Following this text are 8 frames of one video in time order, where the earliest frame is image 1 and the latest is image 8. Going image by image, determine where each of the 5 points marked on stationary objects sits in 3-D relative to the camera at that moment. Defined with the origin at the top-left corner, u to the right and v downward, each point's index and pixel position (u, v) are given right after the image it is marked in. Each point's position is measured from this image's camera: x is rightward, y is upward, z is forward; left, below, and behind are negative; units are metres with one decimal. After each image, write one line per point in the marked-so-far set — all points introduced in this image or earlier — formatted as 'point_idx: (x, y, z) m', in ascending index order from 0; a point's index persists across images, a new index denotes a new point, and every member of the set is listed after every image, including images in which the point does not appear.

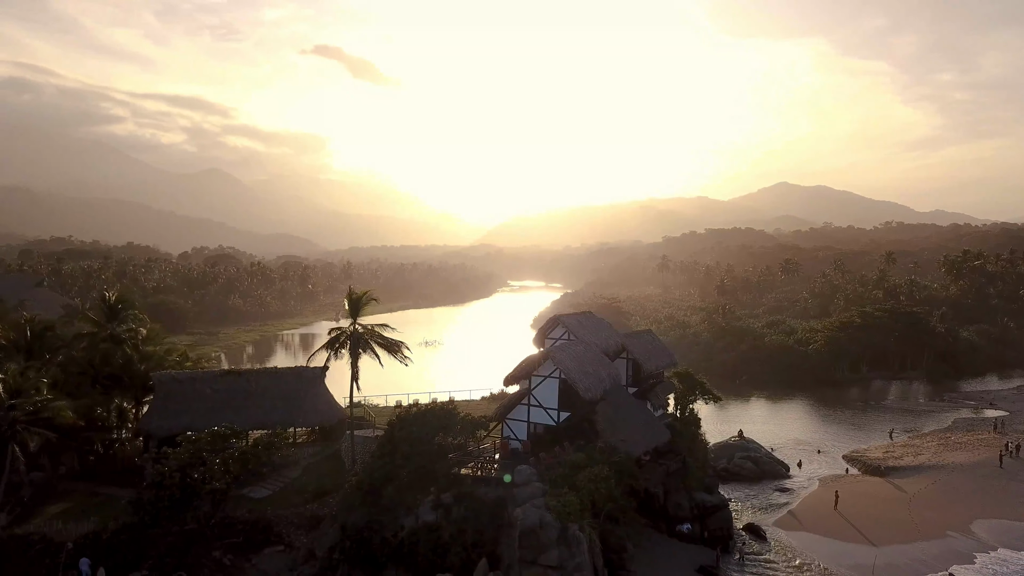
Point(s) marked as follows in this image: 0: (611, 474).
0: (+2.9, -5.5, +19.6) m
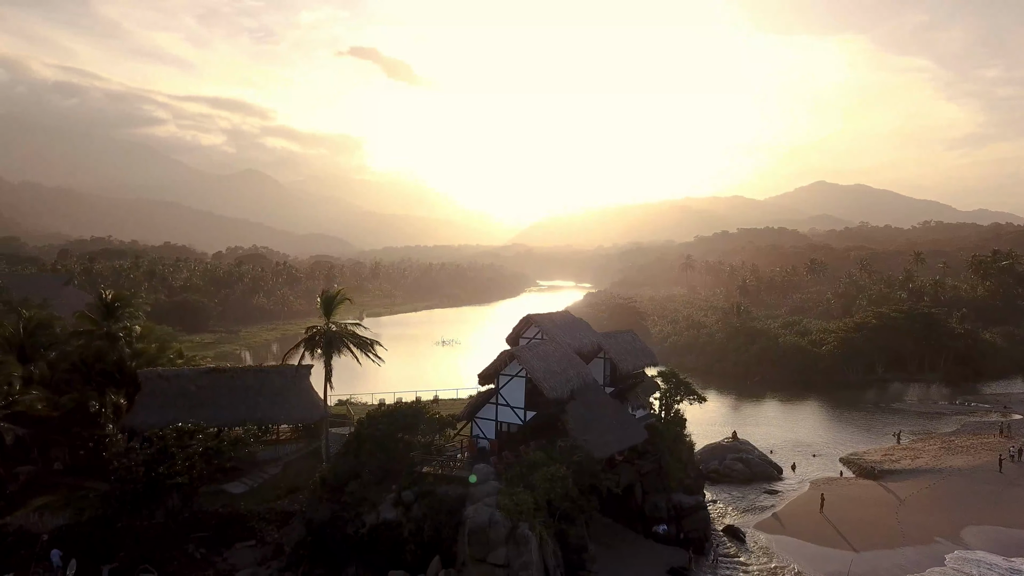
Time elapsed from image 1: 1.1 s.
0: (+1.6, -5.5, +19.5) m
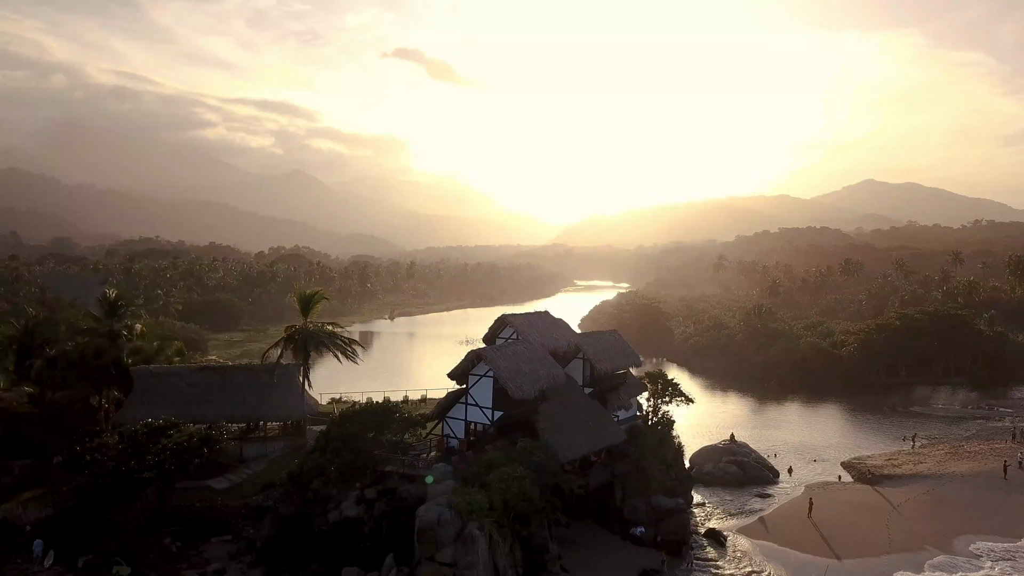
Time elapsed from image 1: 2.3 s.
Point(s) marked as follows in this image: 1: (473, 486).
0: (+0.4, -5.5, +19.5) m
1: (-1.2, -5.6, +18.7) m
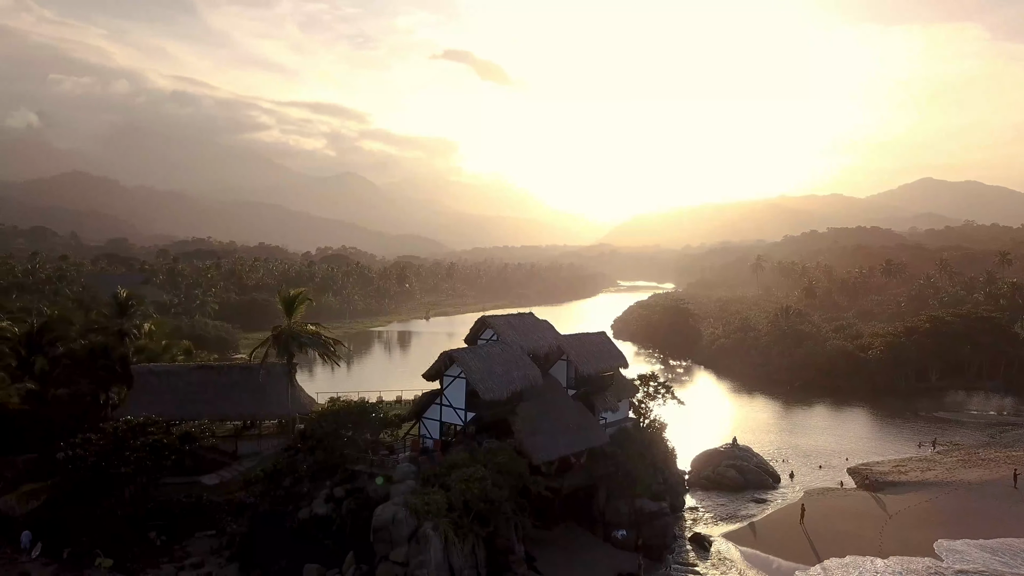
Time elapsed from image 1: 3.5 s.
0: (-0.7, -5.5, +19.5) m
1: (-2.3, -5.7, +18.8) m
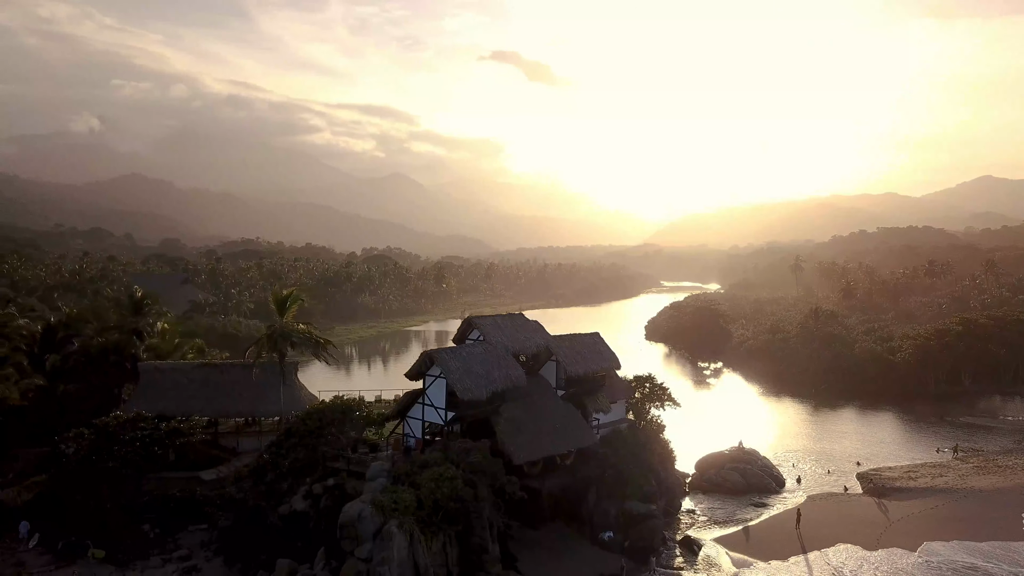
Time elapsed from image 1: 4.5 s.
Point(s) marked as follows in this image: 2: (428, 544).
0: (-1.5, -5.5, +19.6) m
1: (-3.2, -5.7, +19.0) m
2: (-2.3, -7.0, +18.1) m
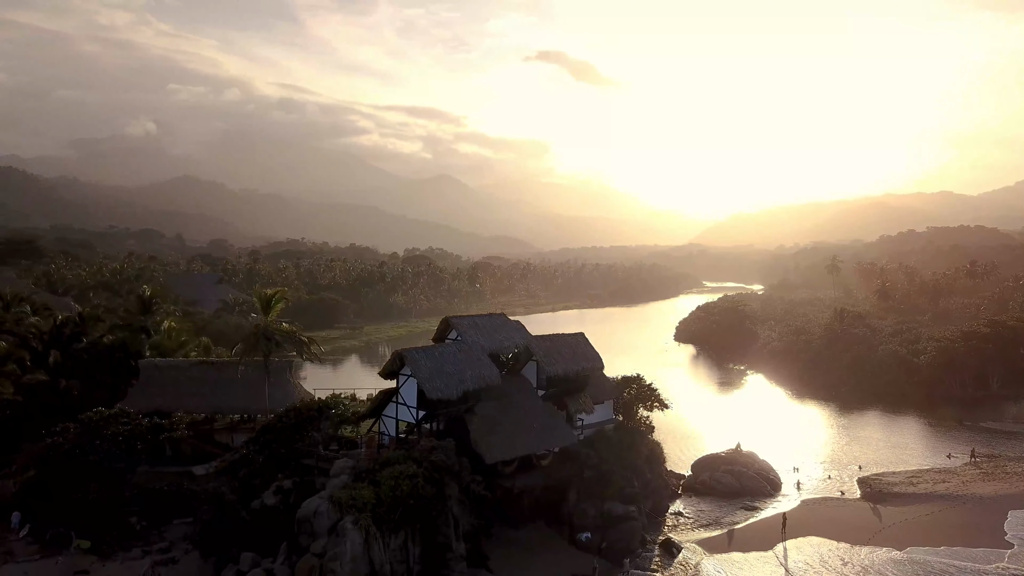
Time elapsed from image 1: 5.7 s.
0: (-2.7, -5.5, +19.8) m
1: (-4.3, -5.7, +19.3) m
2: (-3.6, -7.0, +18.3) m
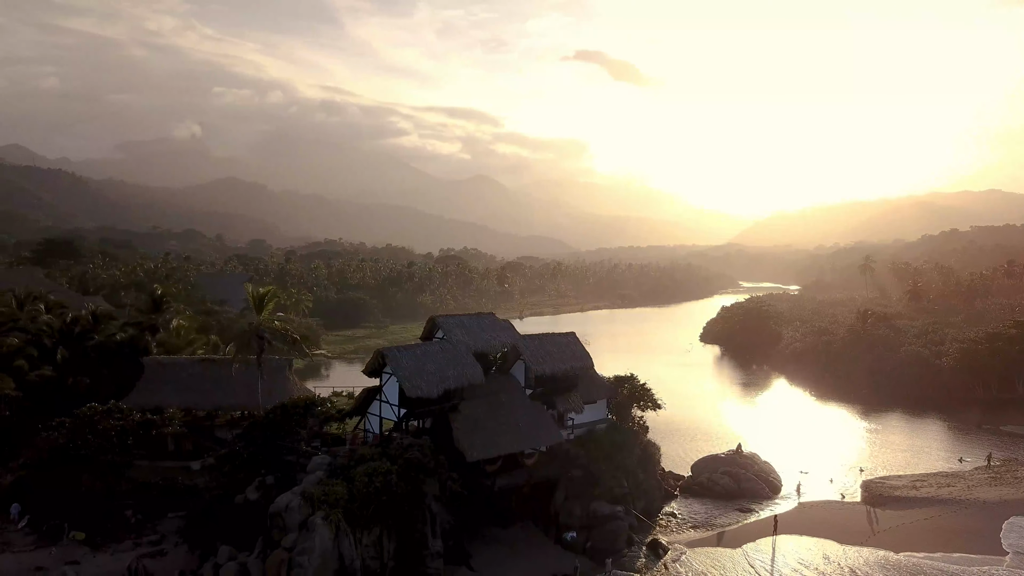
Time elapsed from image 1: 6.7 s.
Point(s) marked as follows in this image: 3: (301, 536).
0: (-3.5, -5.5, +20.0) m
1: (-5.1, -5.6, +19.5) m
2: (-4.4, -7.0, +18.6) m
3: (-5.7, -6.8, +18.0) m
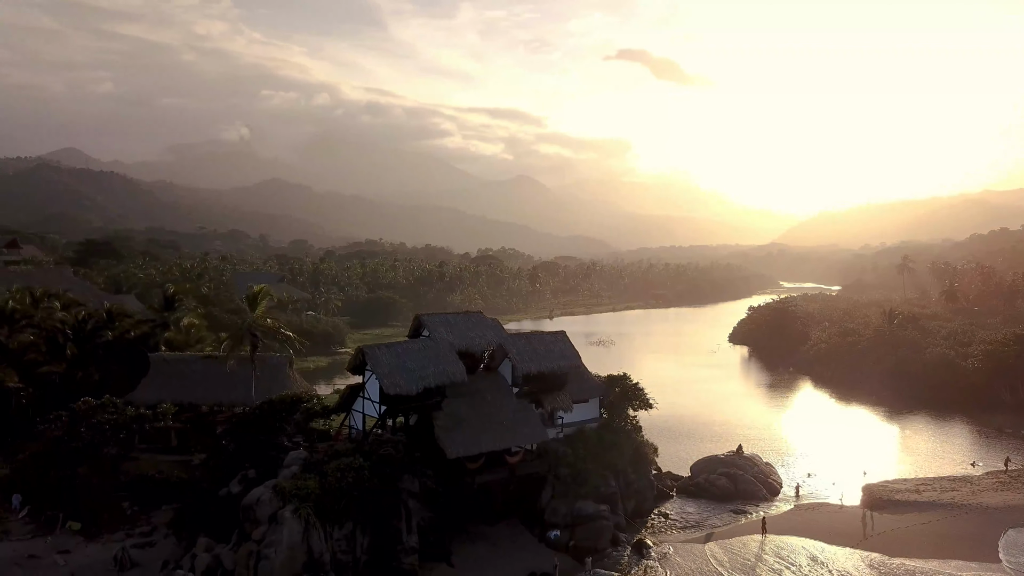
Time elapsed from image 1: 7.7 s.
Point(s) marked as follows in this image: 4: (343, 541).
0: (-4.3, -5.5, +20.3) m
1: (-6.0, -5.6, +19.9) m
2: (-5.3, -7.0, +18.9) m
3: (-6.6, -6.7, +18.4) m
4: (-5.0, -7.4, +19.4) m
